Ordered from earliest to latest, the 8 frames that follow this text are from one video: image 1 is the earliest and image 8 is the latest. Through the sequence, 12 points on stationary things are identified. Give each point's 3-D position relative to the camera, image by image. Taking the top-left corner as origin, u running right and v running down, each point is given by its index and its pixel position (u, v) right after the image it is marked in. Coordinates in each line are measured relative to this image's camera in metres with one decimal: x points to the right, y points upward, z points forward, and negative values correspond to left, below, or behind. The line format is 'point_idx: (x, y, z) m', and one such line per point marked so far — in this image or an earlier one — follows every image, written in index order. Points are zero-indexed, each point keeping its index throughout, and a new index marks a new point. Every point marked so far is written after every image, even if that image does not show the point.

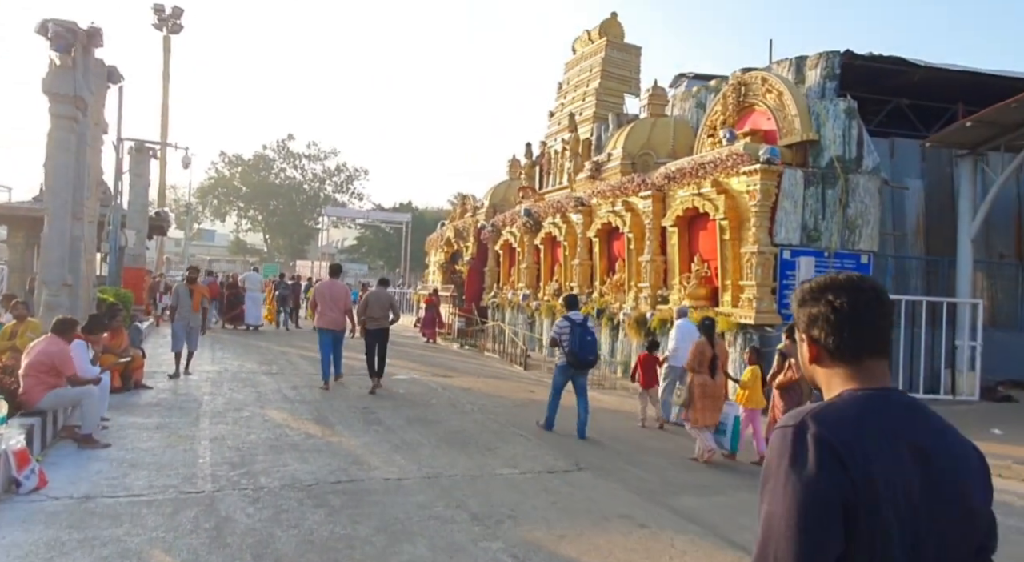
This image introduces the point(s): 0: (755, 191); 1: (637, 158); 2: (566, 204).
0: (+3.5, +1.3, +10.1) m
1: (+2.6, +2.5, +14.5) m
2: (+1.2, +1.7, +15.4) m
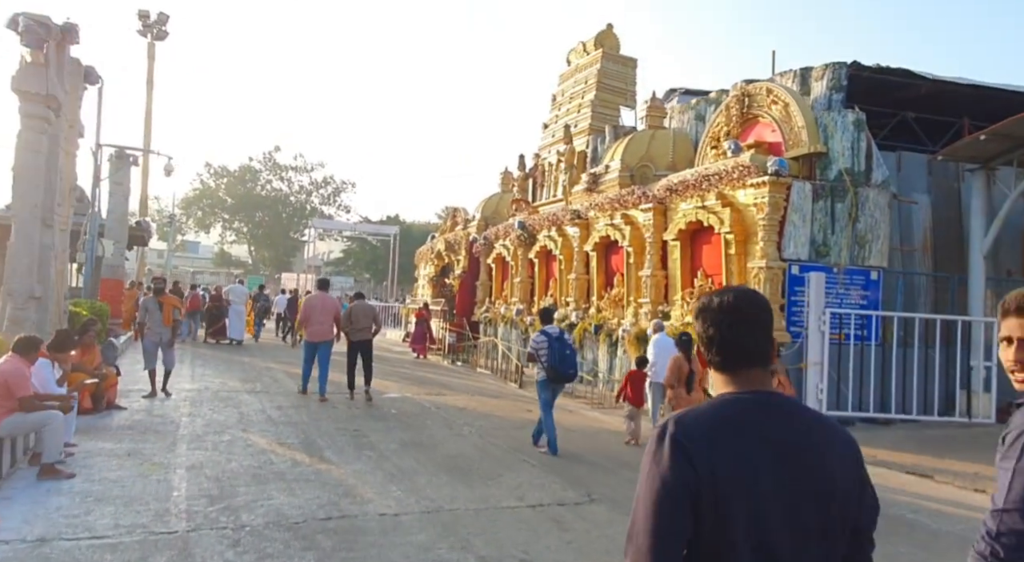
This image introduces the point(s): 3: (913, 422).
0: (+3.5, +1.1, +9.7) m
1: (+2.5, +2.2, +14.1) m
2: (+1.0, +1.4, +15.0) m
3: (+5.2, -1.8, +9.2) m
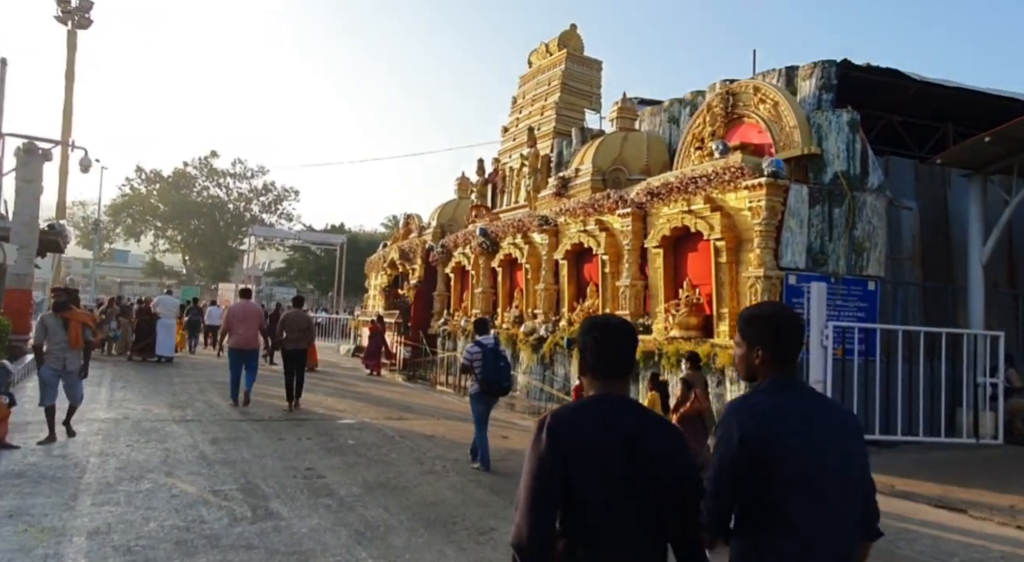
0: (+3.1, +0.9, +8.9) m
1: (+1.8, +2.0, +13.3) m
2: (+0.3, +1.2, +14.0) m
3: (+4.8, -2.0, +8.5) m
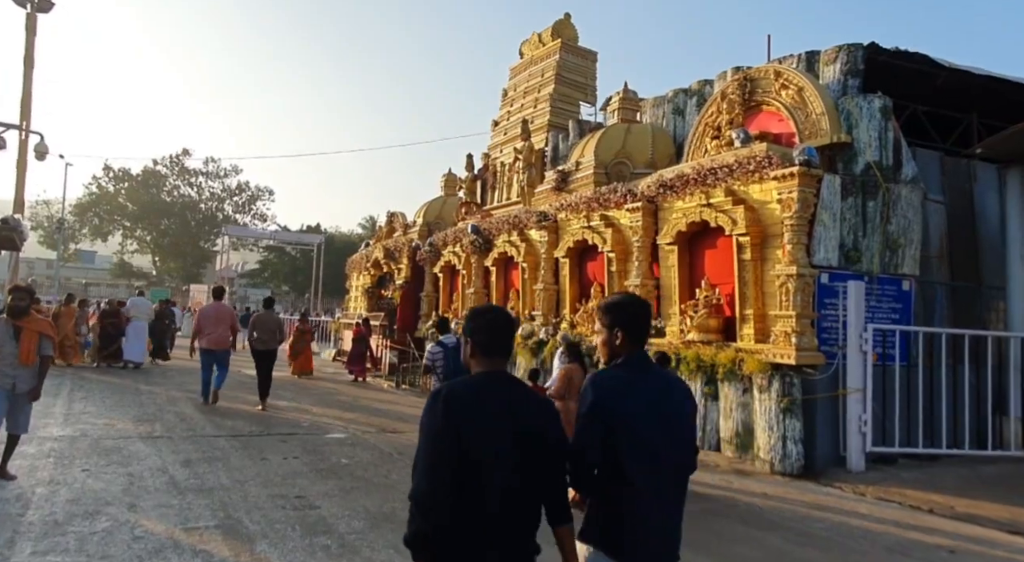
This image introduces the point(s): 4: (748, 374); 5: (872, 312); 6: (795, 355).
0: (+3.2, +0.9, +8.2) m
1: (+1.7, +2.0, +12.5) m
2: (+0.2, +1.2, +13.2) m
3: (+5.0, -1.9, +7.8) m
4: (+2.8, -1.1, +8.3) m
5: (+4.3, -0.4, +8.4) m
6: (+3.1, -0.8, +7.8) m
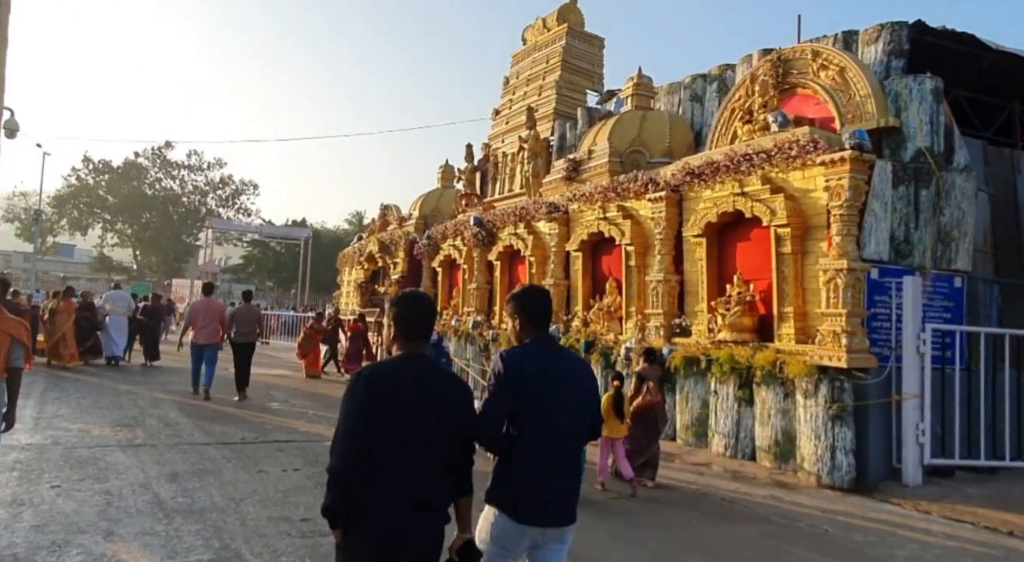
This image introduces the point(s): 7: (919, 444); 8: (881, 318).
0: (+3.5, +1.0, +7.5) m
1: (+1.9, +2.1, +11.8) m
2: (+0.3, +1.2, +12.4) m
3: (+5.2, -1.9, +7.1) m
4: (+3.0, -1.0, +7.6) m
5: (+4.5, -0.3, +7.7) m
6: (+3.3, -0.8, +7.1) m
7: (+4.0, -1.6, +6.9) m
8: (+3.9, -0.4, +7.5) m
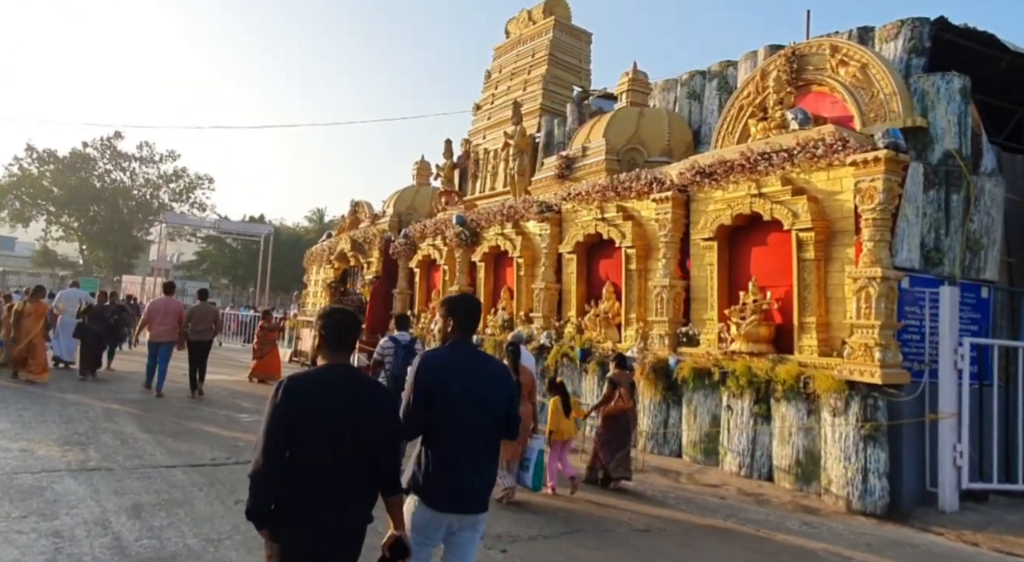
0: (+3.5, +0.9, +7.0) m
1: (+1.7, +2.0, +11.2) m
2: (+0.1, +1.2, +11.7) m
3: (+5.2, -2.0, +6.7) m
4: (+3.0, -1.1, +7.0) m
5: (+4.5, -0.4, +7.3) m
6: (+3.4, -0.8, +6.6) m
7: (+4.0, -1.7, +6.5) m
8: (+3.9, -0.5, +7.0) m
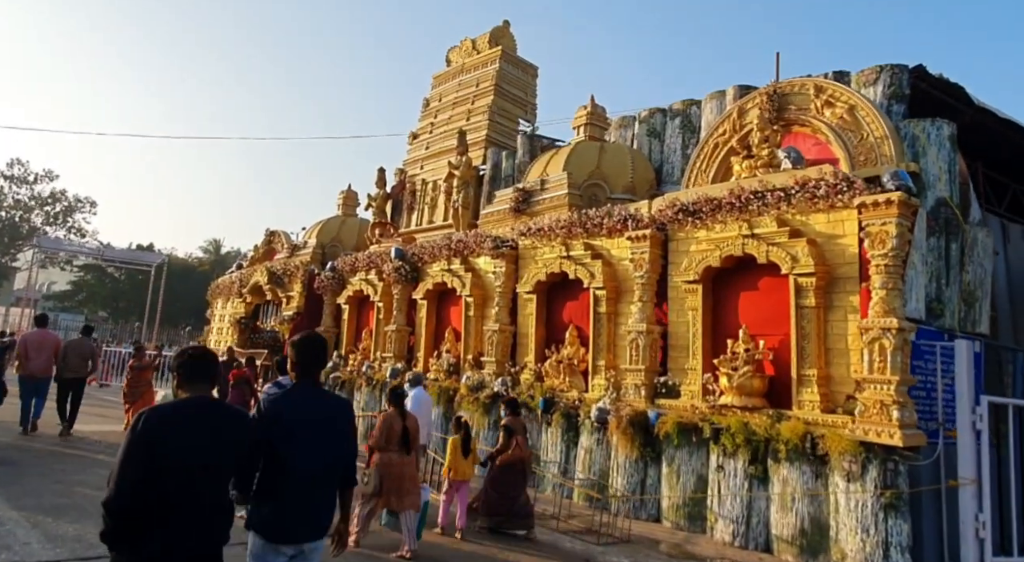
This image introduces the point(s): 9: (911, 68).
0: (+3.4, +0.4, +6.6) m
1: (+1.1, +1.4, +10.5) m
2: (-0.6, +0.6, +10.8) m
3: (+5.0, -2.5, +6.3) m
4: (+2.8, -1.6, +6.4) m
5: (+4.3, -0.9, +6.9) m
6: (+3.3, -1.3, +6.0) m
7: (+3.9, -2.1, +5.9) m
8: (+3.8, -1.0, +6.5) m
9: (+4.7, +2.5, +8.3) m
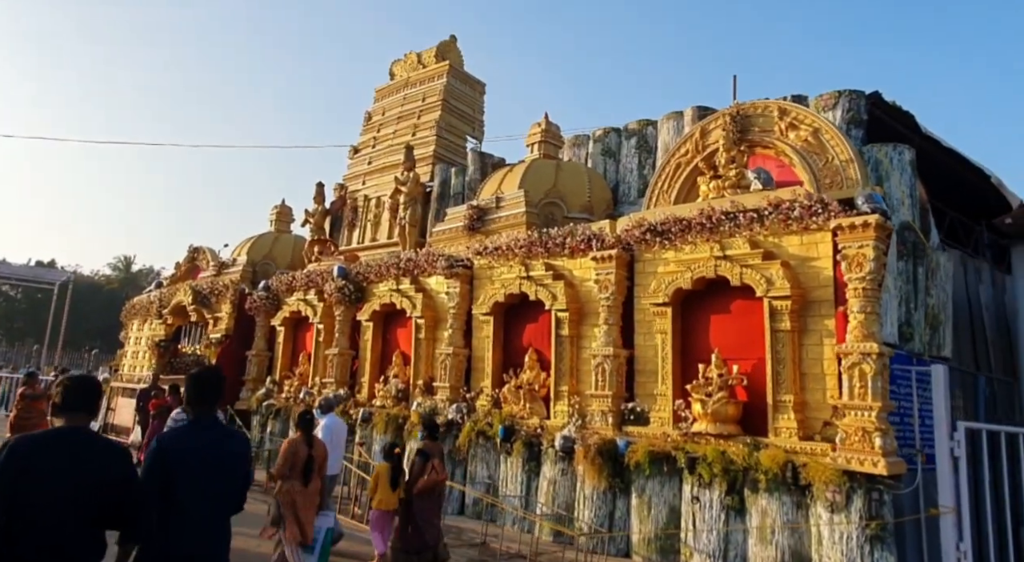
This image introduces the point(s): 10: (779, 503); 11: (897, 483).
0: (+3.1, +0.2, +6.5) m
1: (+0.4, +1.0, +10.2) m
2: (-1.3, +0.3, +10.2) m
3: (+4.8, -2.7, +6.3) m
4: (+2.6, -1.8, +6.2) m
5: (+4.0, -1.2, +6.8) m
6: (+3.1, -1.5, +5.9) m
7: (+3.7, -2.3, +5.8) m
8: (+3.5, -1.2, +6.4) m
9: (+4.3, +2.2, +8.4) m
10: (+2.4, -2.0, +6.4) m
11: (+3.3, -1.7, +6.0) m
